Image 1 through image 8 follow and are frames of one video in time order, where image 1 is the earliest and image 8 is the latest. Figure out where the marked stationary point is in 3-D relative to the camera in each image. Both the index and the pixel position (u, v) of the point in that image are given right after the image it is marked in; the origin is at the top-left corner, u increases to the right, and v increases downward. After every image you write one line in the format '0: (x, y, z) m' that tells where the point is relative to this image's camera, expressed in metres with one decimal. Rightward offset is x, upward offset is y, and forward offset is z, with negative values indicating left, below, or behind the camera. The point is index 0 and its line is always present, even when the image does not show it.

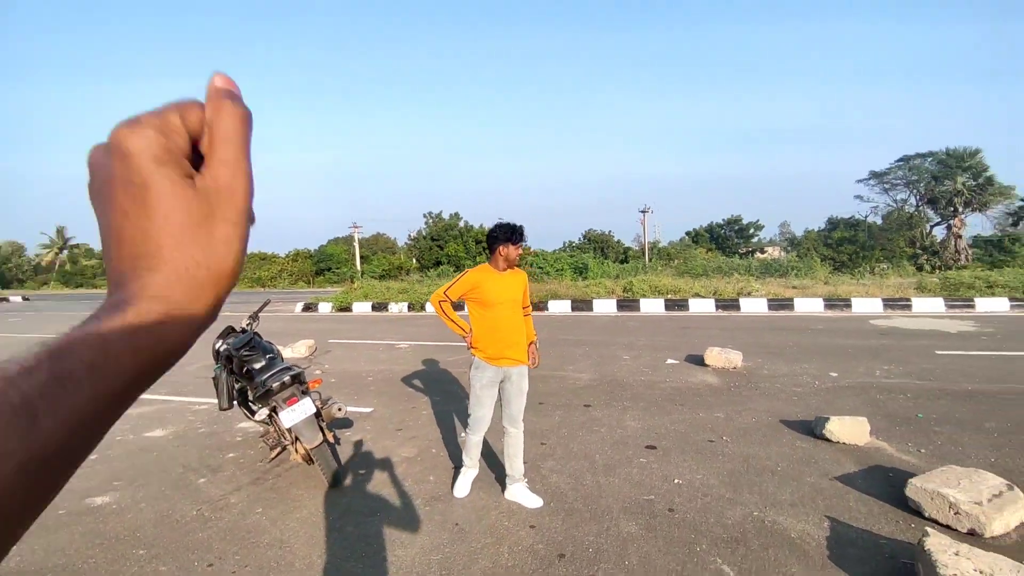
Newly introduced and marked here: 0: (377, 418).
0: (-1.4, -1.3, +5.8) m
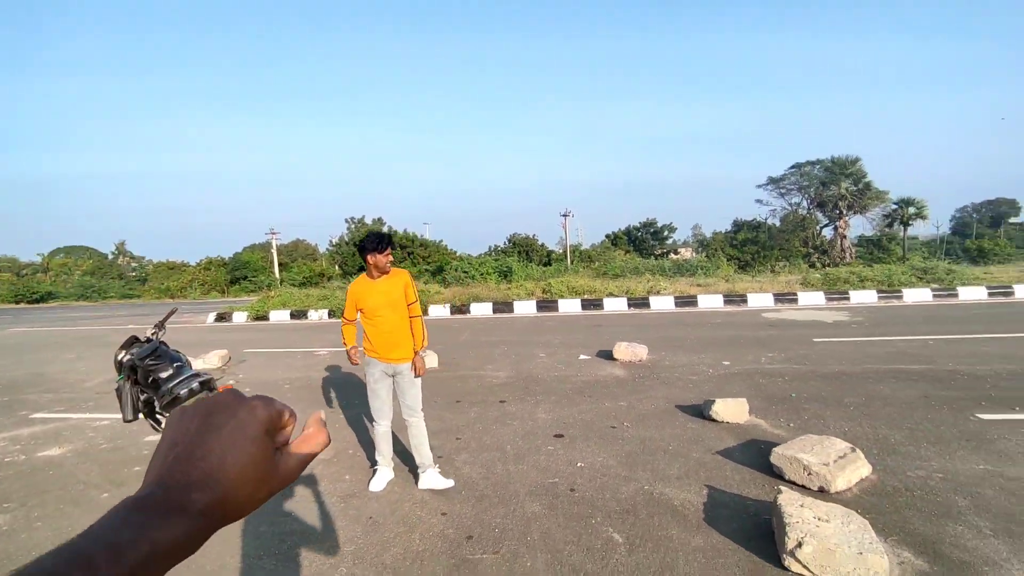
0: (-2.2, -1.4, +5.8) m
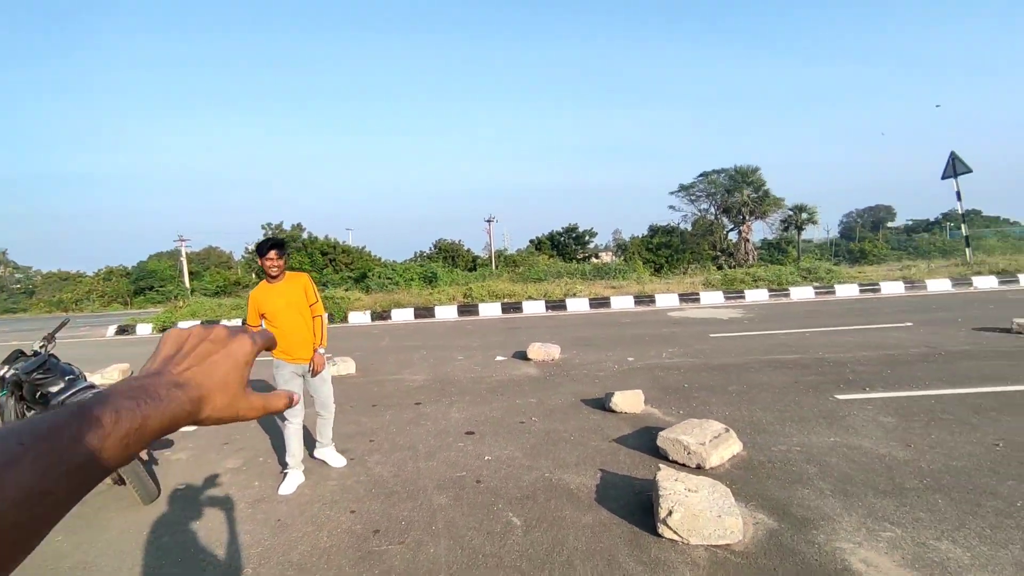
0: (-3.1, -1.5, +5.6) m
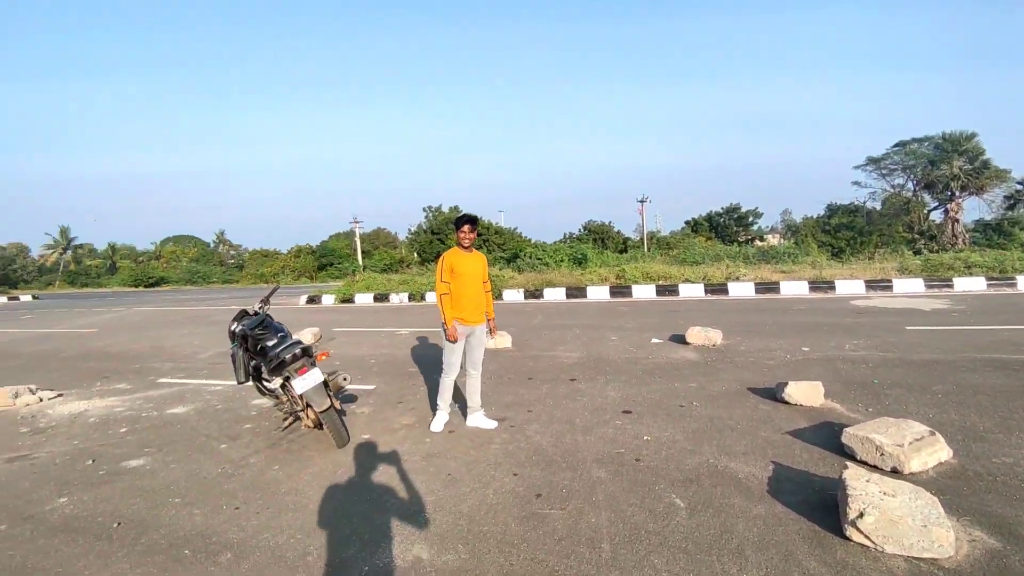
0: (-1.5, -1.2, +6.3) m
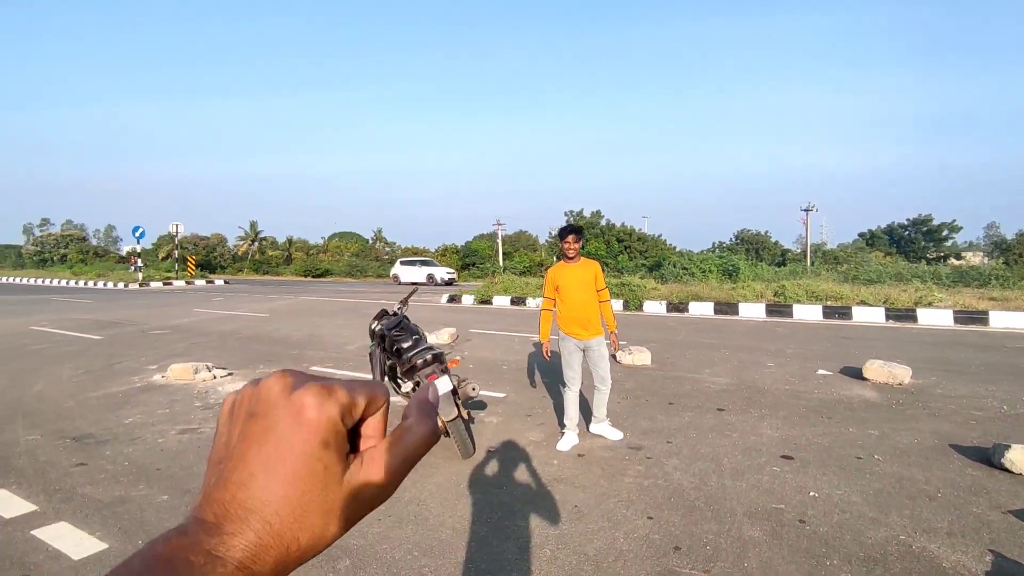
0: (0.0, -1.2, +6.1) m
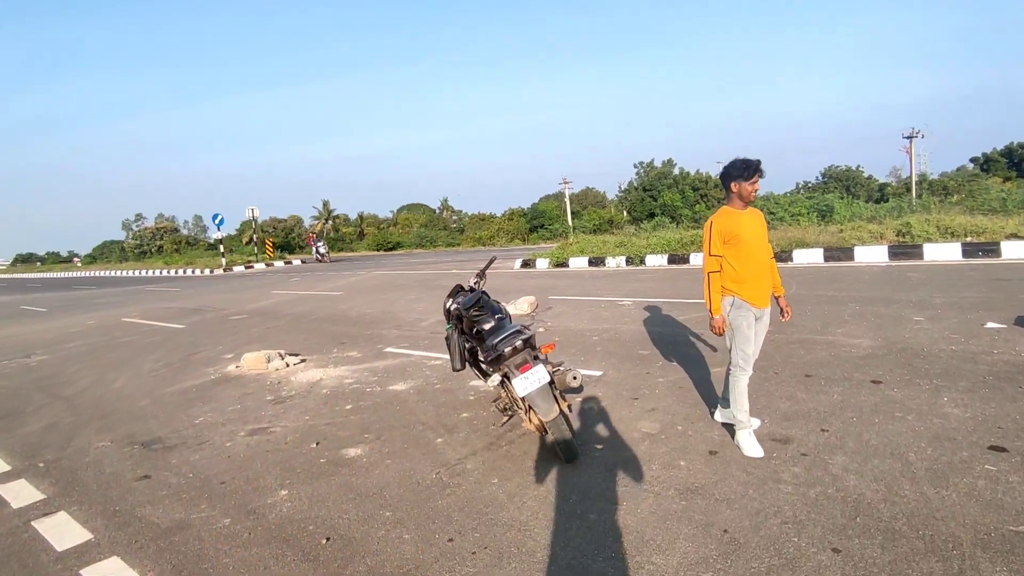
0: (+0.9, -0.9, +5.2) m
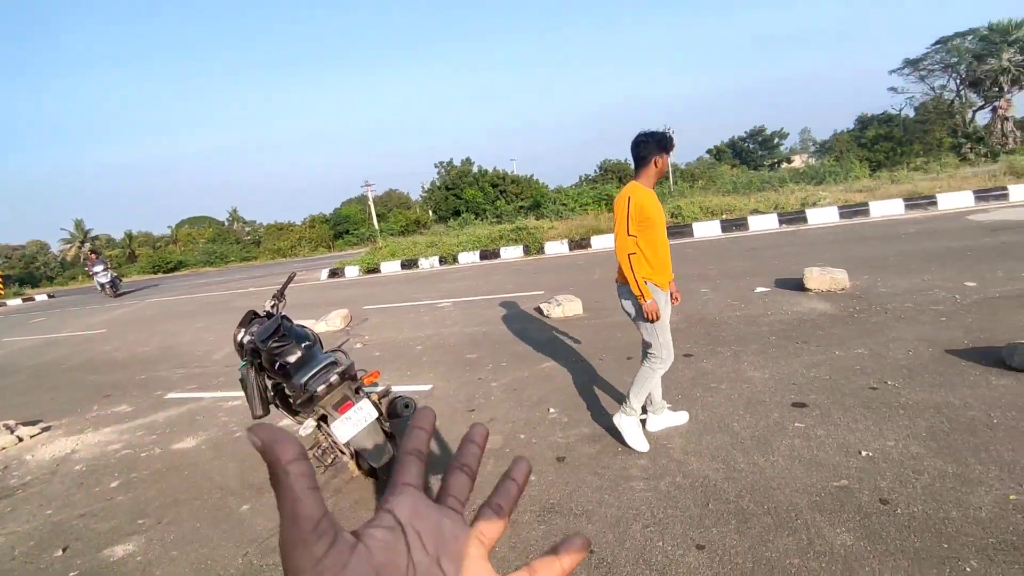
0: (-0.6, -0.9, +4.8) m
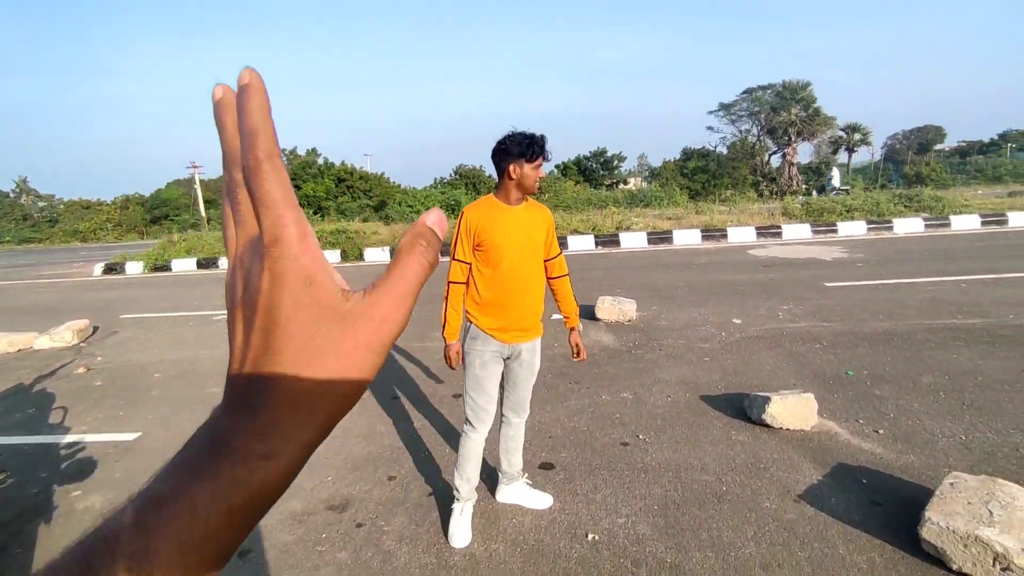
0: (-2.5, -1.1, +3.8) m
